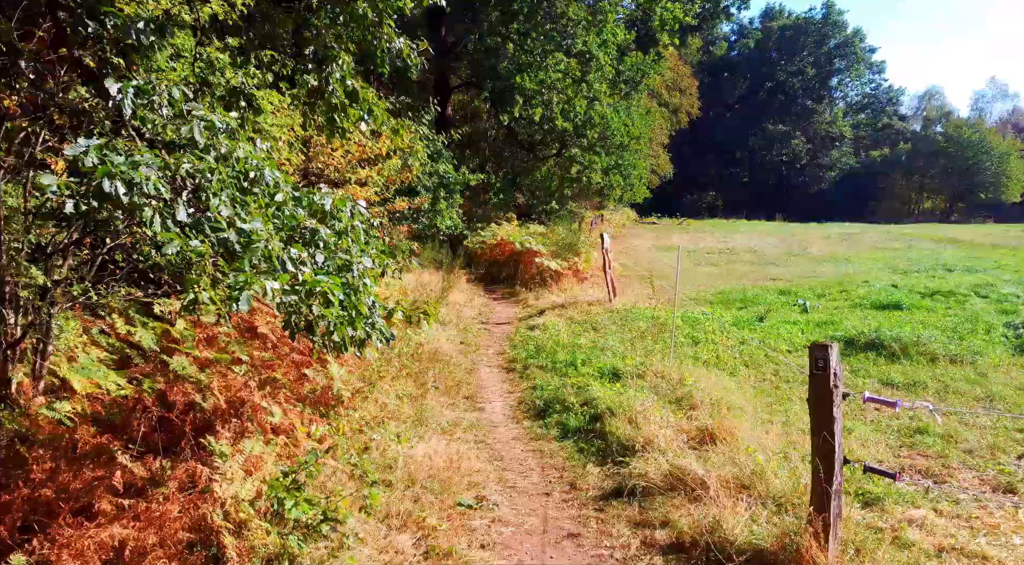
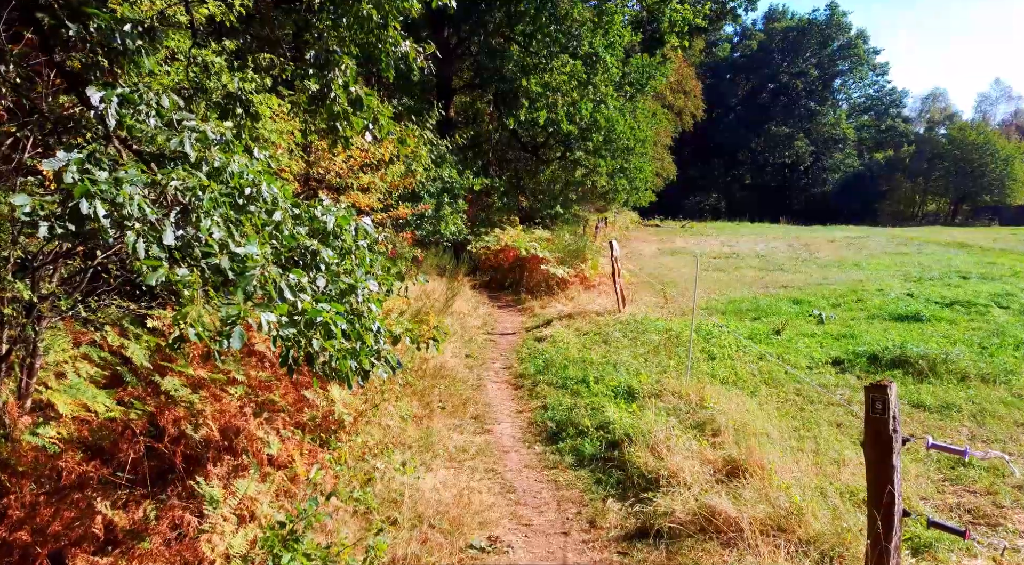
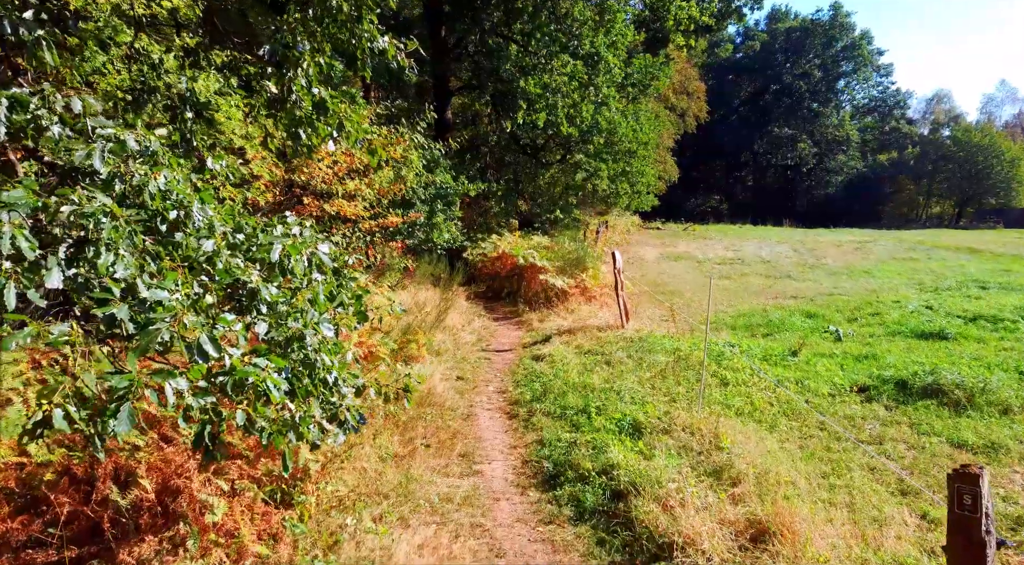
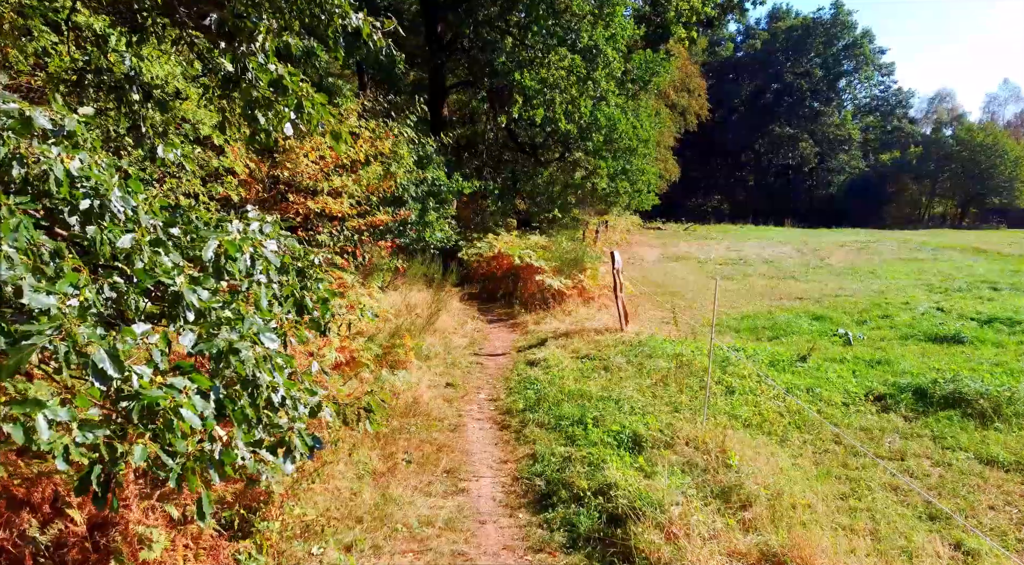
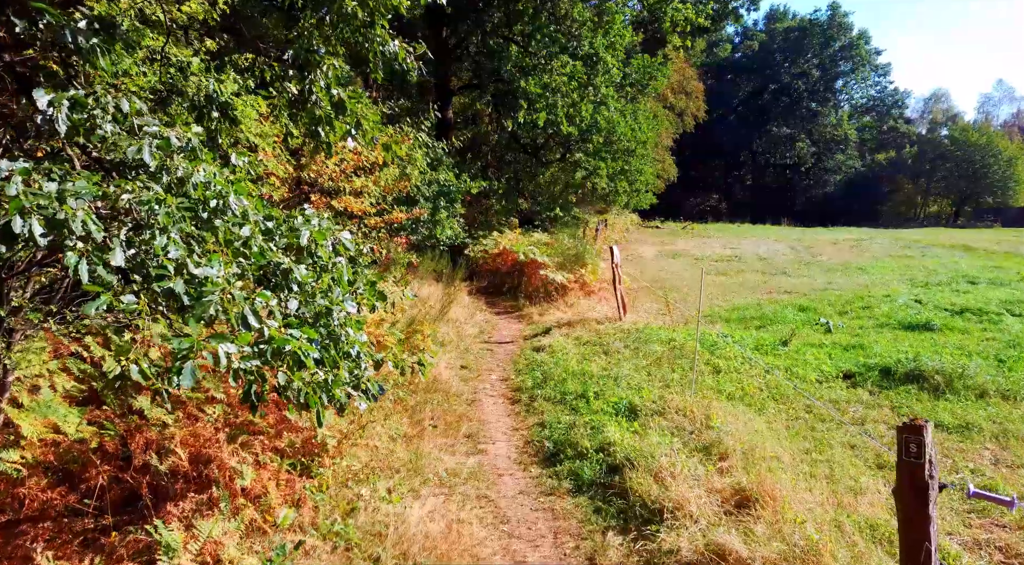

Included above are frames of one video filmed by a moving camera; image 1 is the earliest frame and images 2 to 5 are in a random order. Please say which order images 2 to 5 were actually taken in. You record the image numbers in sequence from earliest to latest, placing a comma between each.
2, 5, 3, 4
